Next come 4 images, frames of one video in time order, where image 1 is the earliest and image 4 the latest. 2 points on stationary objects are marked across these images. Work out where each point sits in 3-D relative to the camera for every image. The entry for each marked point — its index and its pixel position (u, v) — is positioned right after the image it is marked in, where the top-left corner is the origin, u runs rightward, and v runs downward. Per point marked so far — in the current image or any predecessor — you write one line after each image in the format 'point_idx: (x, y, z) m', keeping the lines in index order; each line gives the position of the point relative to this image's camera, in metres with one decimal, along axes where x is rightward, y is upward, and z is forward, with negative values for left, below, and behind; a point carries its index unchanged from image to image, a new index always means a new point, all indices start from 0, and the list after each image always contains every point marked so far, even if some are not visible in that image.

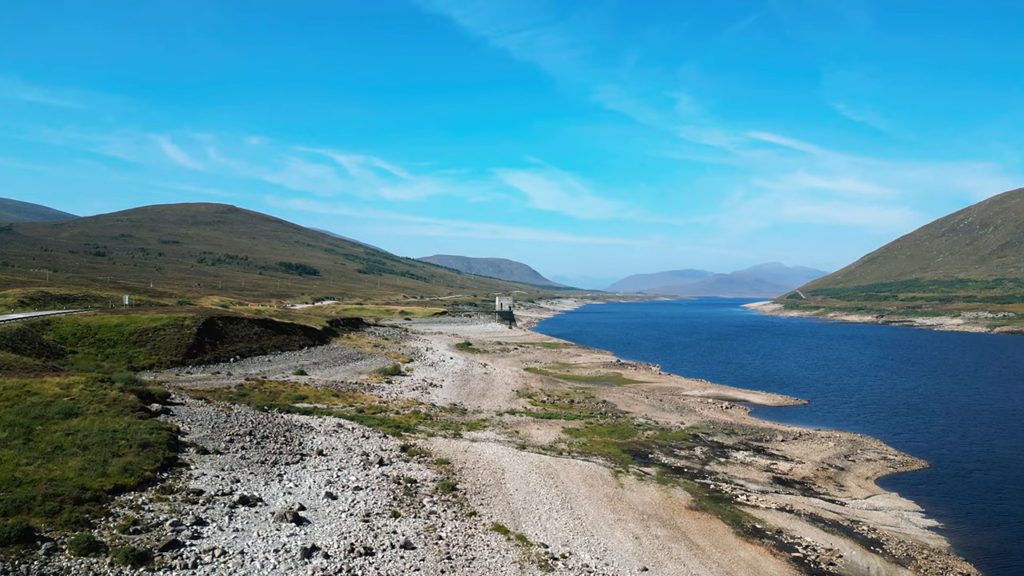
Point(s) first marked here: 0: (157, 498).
0: (-12.1, -7.2, +18.5) m
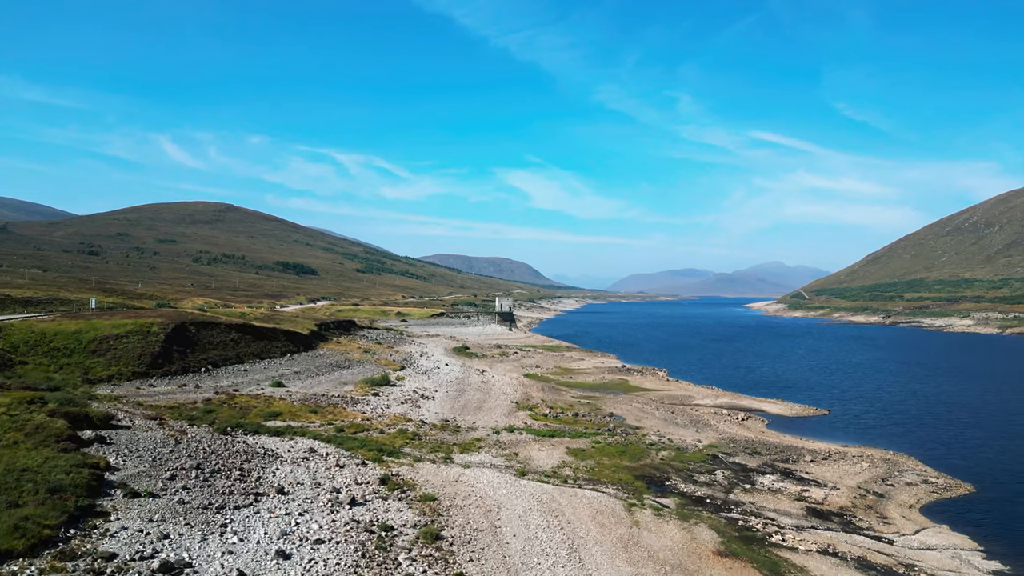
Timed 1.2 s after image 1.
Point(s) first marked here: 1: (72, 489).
0: (-12.2, -7.4, +14.4) m
1: (-14.5, -6.6, +18.0) m
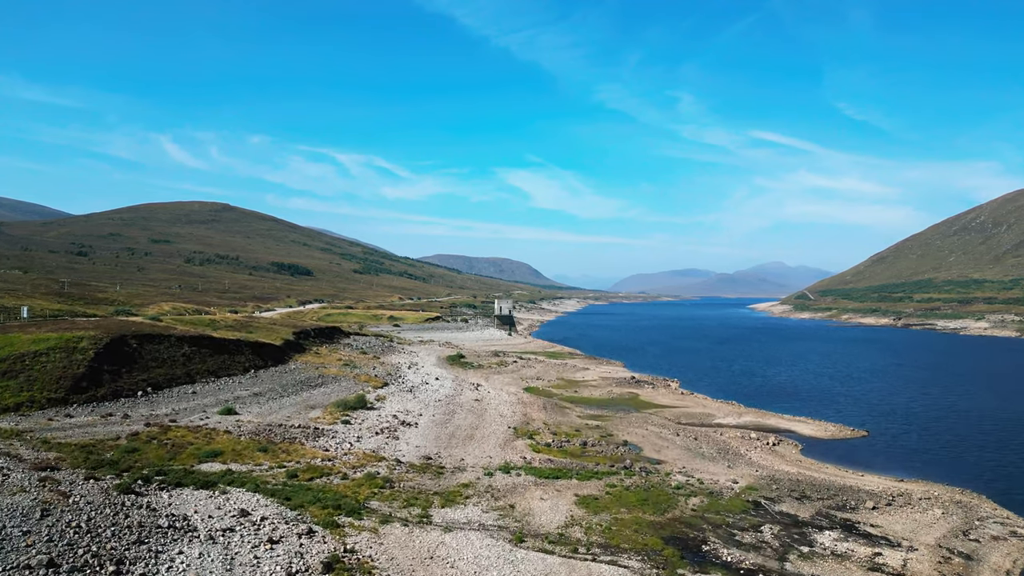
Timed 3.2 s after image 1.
0: (-12.5, -7.9, +7.7) m
1: (-14.8, -7.1, +11.3) m
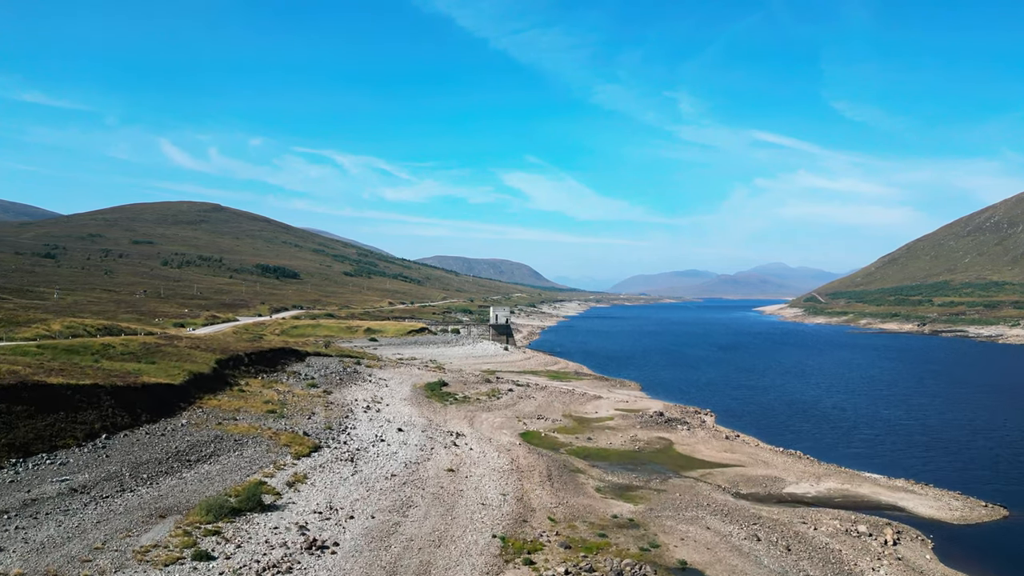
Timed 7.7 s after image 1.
0: (-13.1, -9.0, -7.5) m
1: (-15.4, -8.2, -3.9) m
